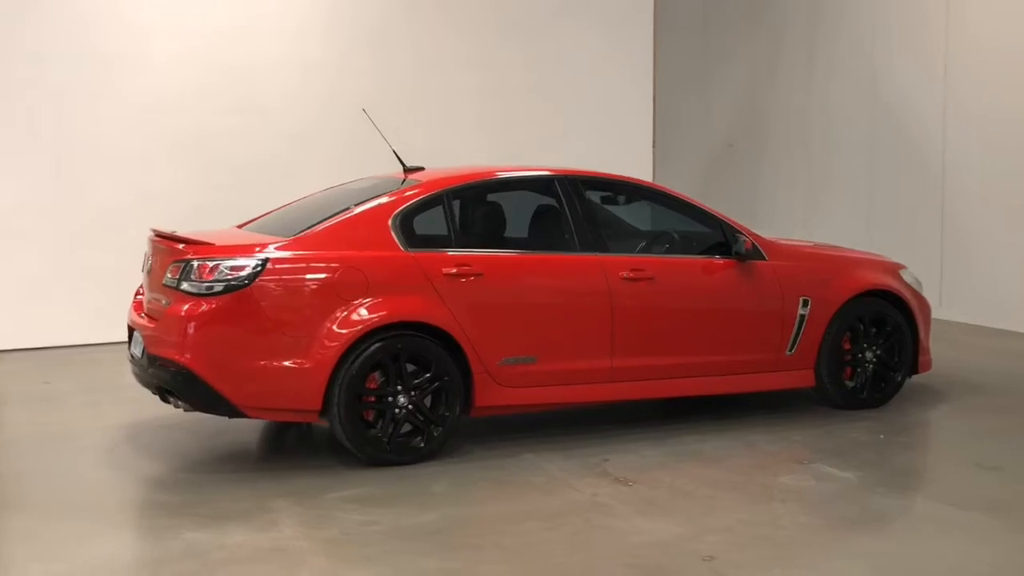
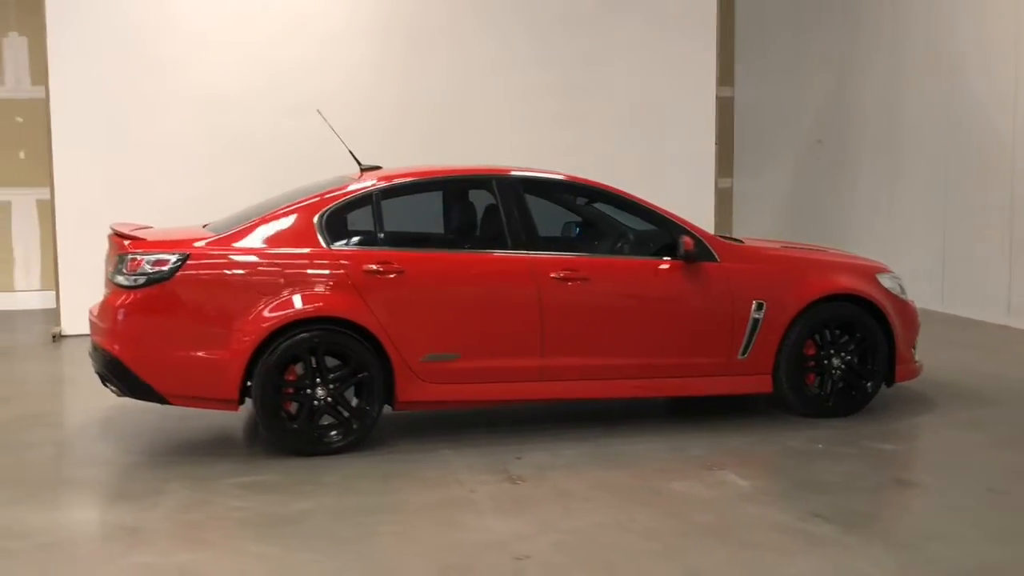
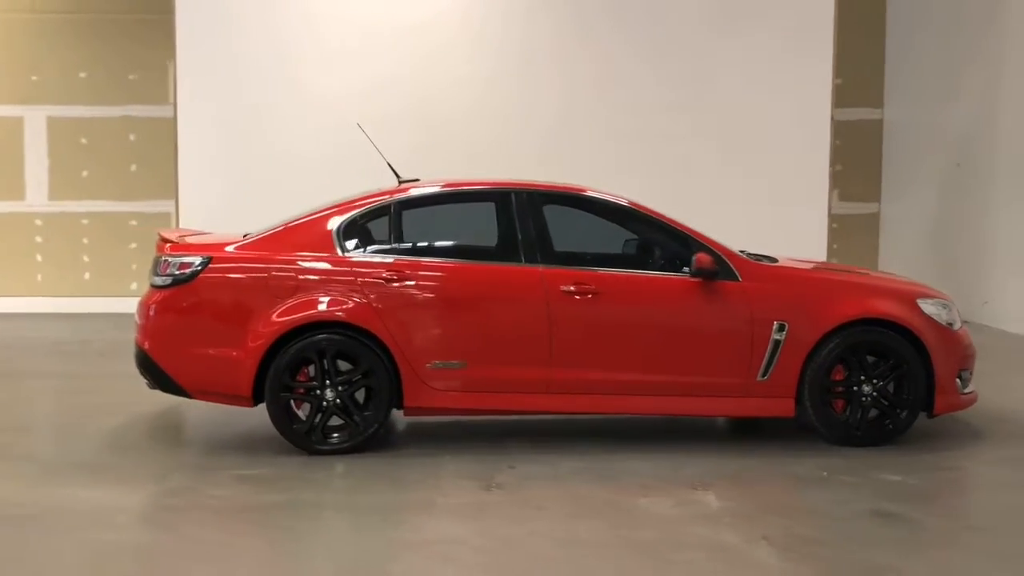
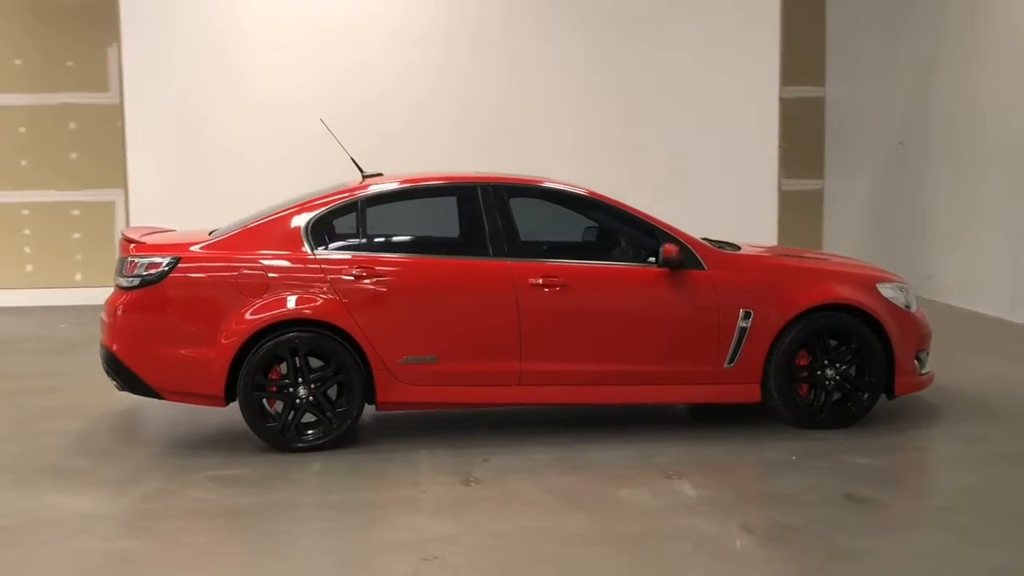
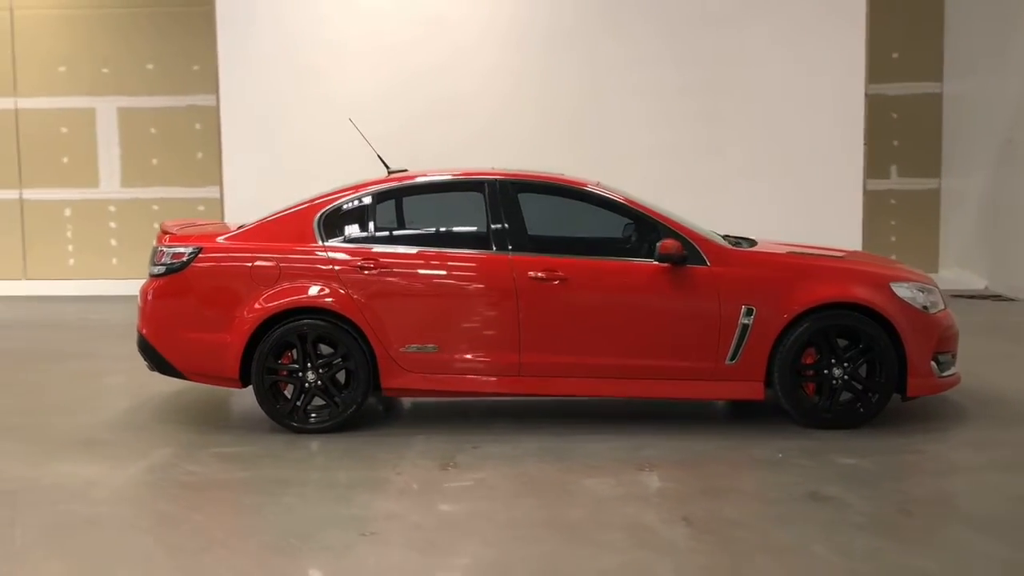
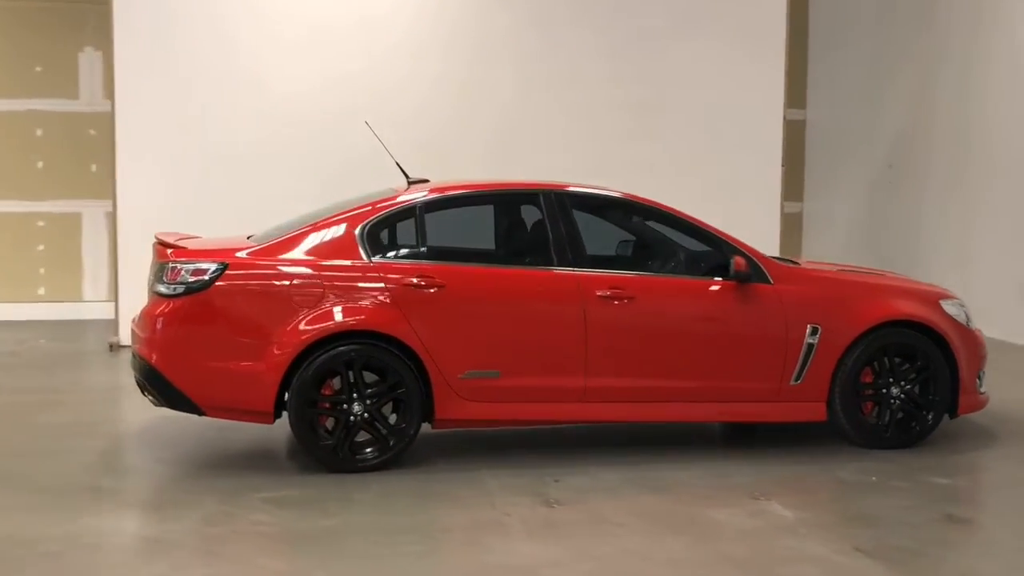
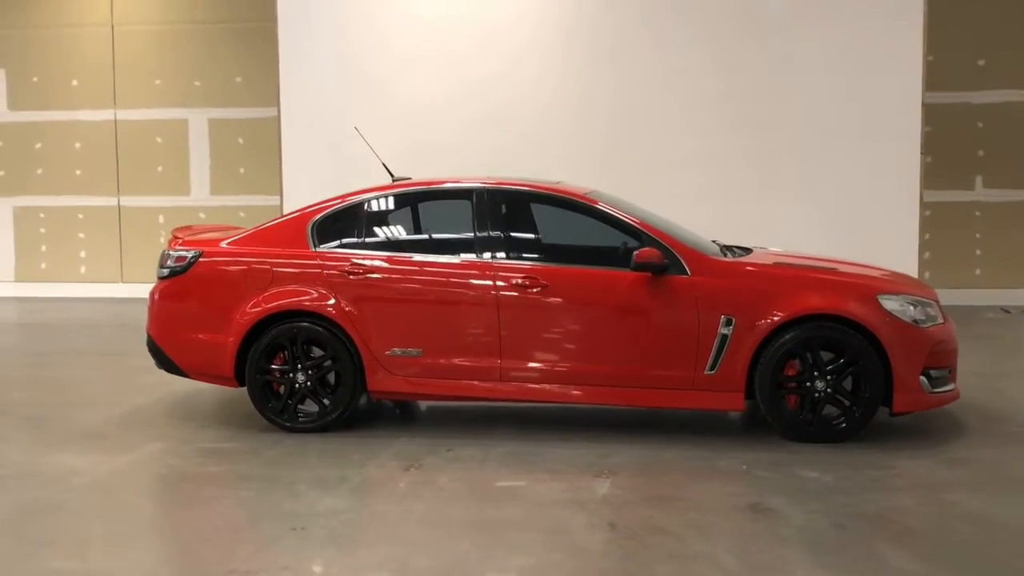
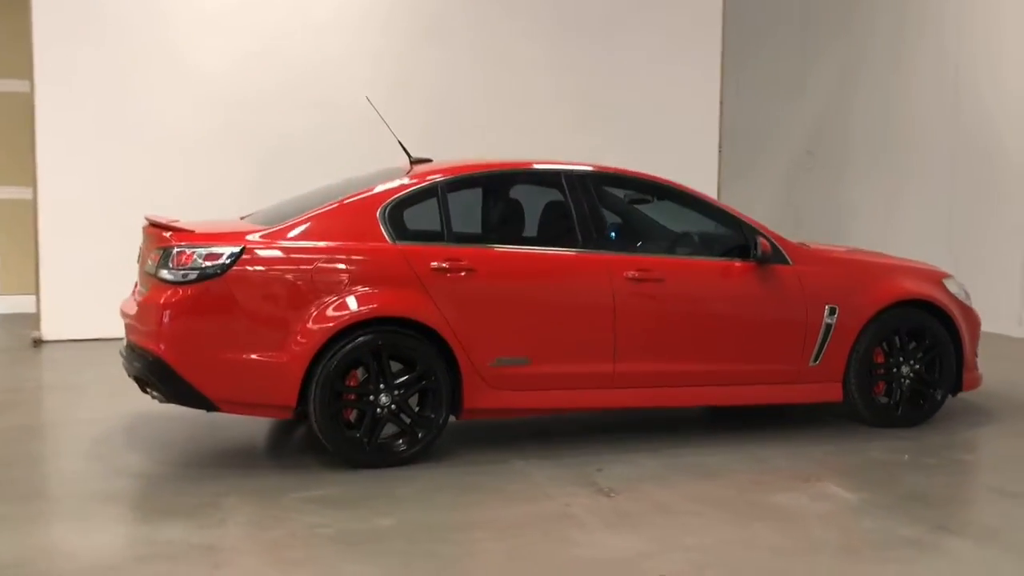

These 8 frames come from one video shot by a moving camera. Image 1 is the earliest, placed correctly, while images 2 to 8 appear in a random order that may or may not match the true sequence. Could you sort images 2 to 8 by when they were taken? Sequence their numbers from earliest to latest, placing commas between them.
2, 4, 5, 7, 3, 6, 8
